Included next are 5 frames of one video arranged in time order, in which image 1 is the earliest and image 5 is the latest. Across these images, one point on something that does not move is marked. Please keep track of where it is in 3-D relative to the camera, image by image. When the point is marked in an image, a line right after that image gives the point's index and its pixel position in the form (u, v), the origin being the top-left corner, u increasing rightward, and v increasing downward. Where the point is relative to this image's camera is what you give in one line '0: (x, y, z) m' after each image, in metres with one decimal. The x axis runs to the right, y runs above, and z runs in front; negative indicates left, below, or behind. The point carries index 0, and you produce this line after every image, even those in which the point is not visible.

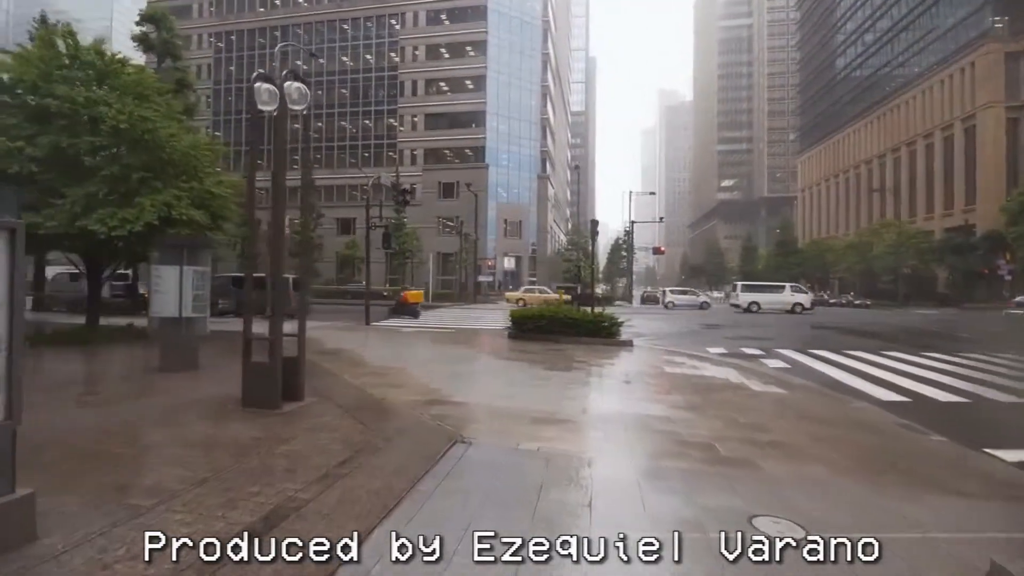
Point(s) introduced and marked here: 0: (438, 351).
0: (-1.7, -1.6, +16.8) m
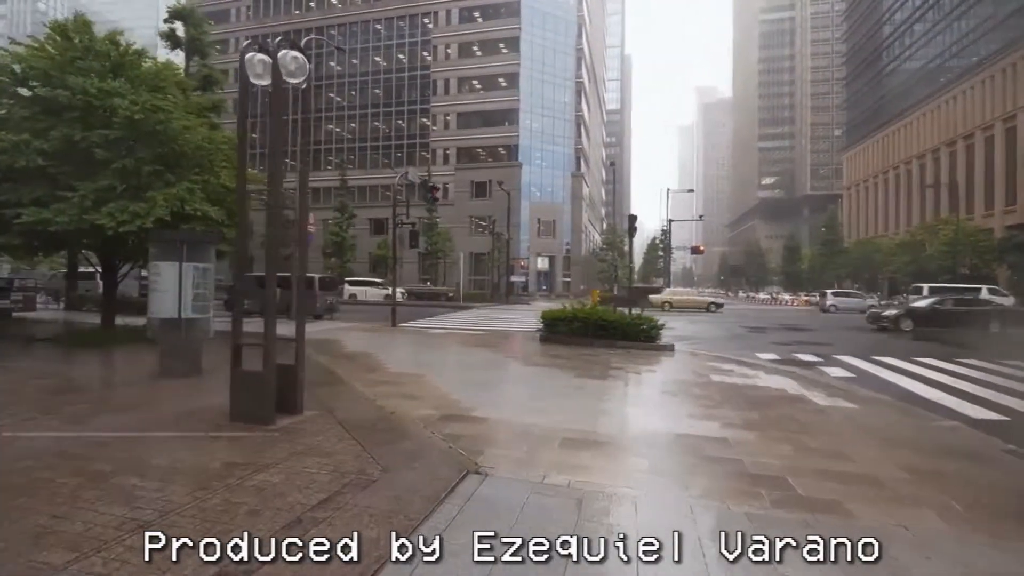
0: (-1.0, -1.6, +15.6) m
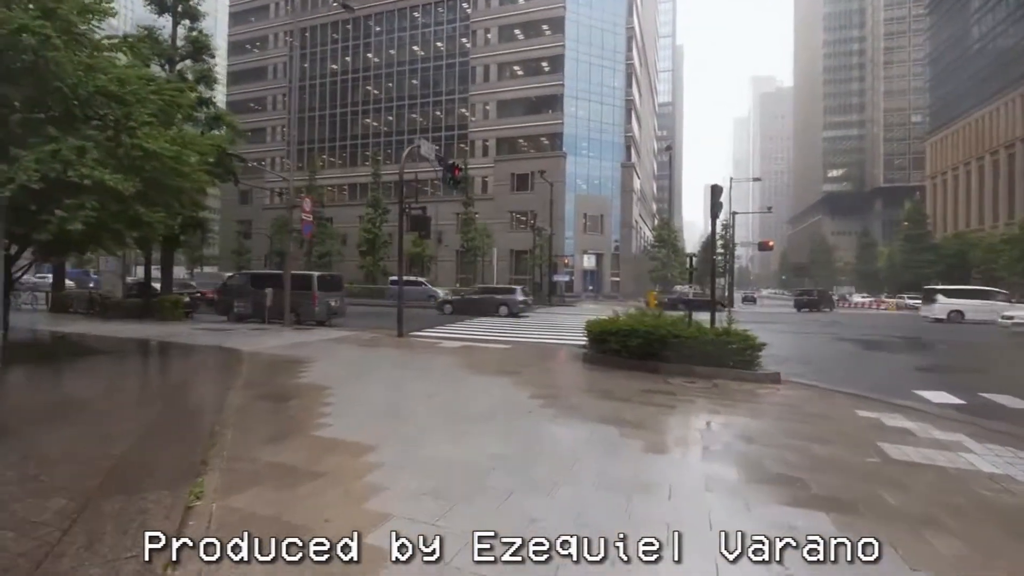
0: (-0.5, -1.6, +10.5) m
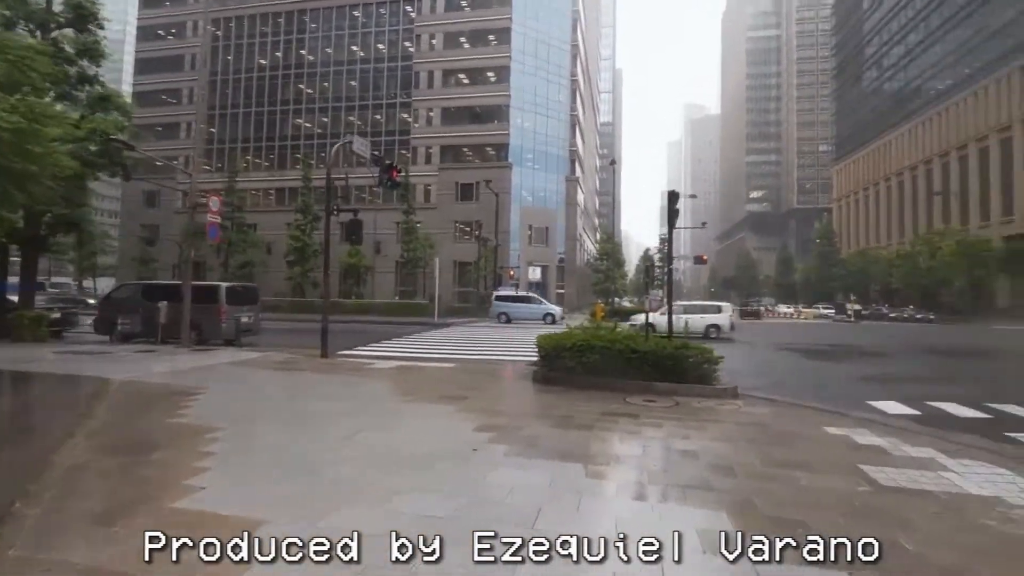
0: (-1.3, -1.8, +9.2) m
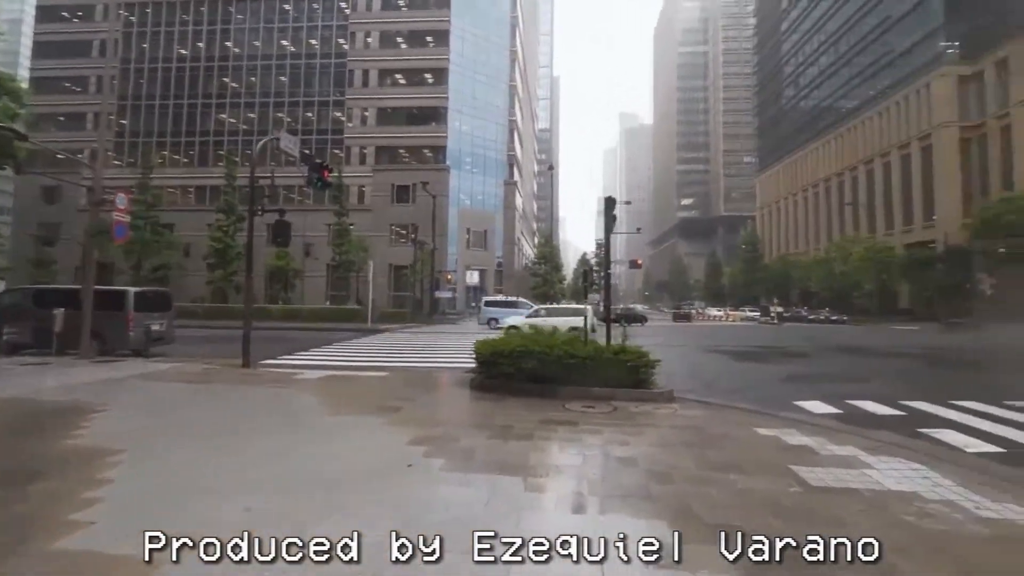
0: (-2.2, -1.9, +8.6) m
